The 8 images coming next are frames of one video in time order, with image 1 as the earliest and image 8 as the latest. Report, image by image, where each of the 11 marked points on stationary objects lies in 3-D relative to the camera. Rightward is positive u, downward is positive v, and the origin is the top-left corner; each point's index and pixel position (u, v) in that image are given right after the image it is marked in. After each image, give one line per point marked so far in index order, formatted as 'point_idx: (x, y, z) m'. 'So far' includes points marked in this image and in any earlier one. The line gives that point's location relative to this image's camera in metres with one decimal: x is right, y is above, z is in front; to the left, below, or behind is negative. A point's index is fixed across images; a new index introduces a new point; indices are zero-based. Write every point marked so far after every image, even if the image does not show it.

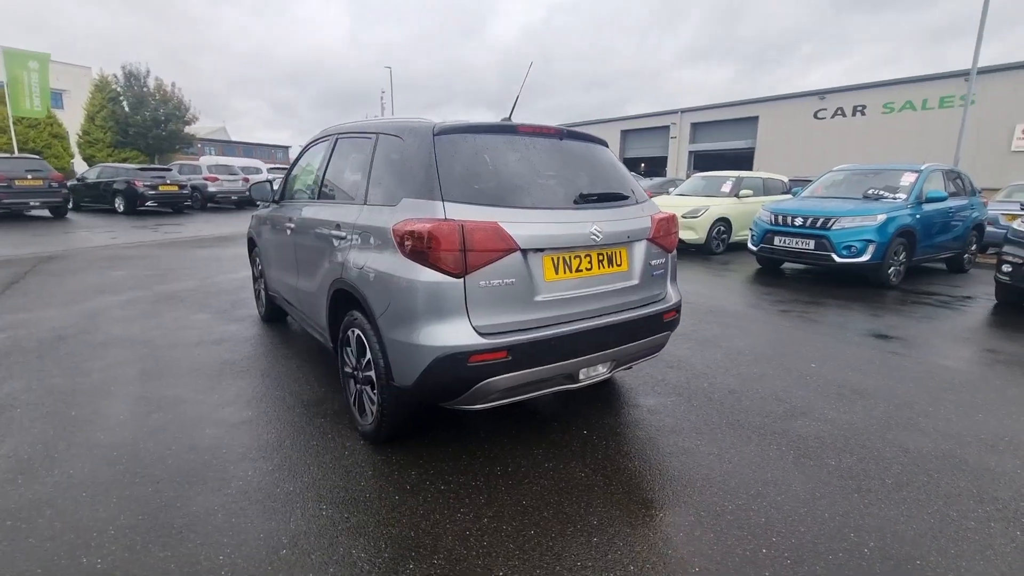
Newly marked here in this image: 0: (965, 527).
0: (+2.3, -1.2, +2.5) m
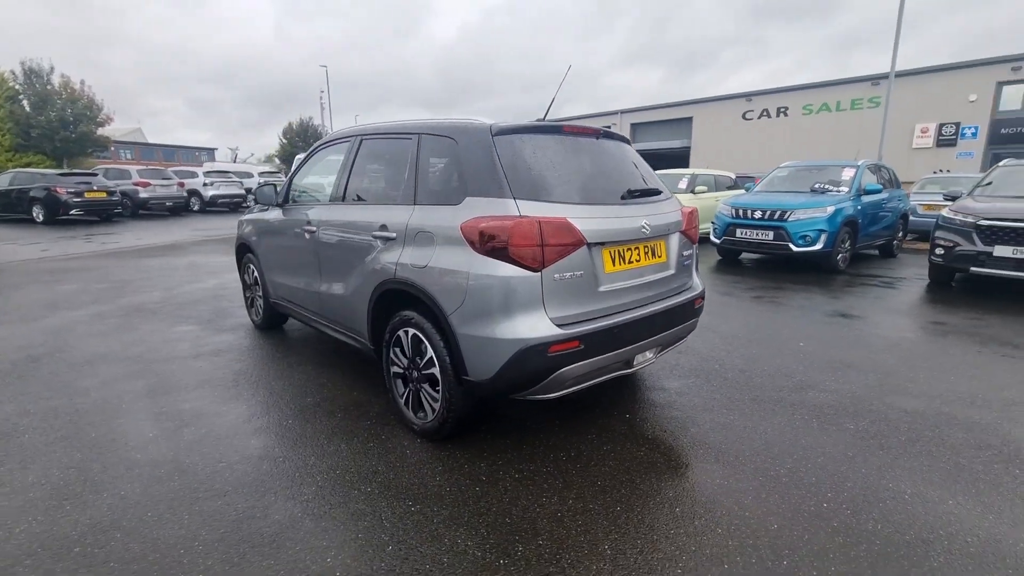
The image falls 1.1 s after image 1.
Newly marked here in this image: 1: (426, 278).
0: (+2.7, -1.0, +2.9) m
1: (-0.5, +0.1, +2.9) m
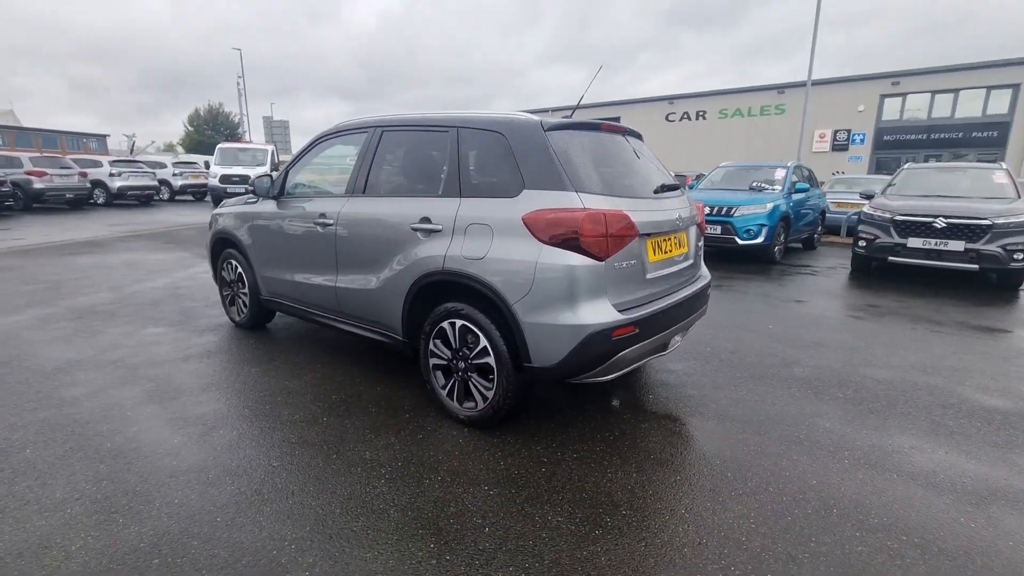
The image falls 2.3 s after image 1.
0: (+3.0, -0.9, +3.4) m
1: (-0.1, +0.1, +2.9) m
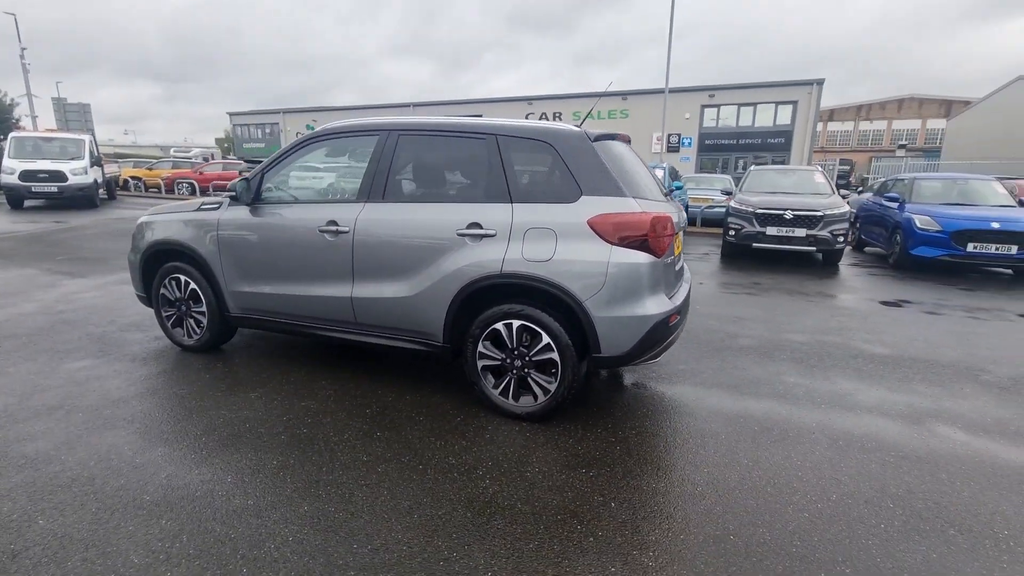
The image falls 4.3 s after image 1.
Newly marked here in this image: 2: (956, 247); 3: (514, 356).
0: (+3.2, -0.7, +4.5) m
1: (+0.2, +0.1, +3.1) m
2: (+8.0, +0.7, +8.9) m
3: (0.0, -0.5, +3.4) m
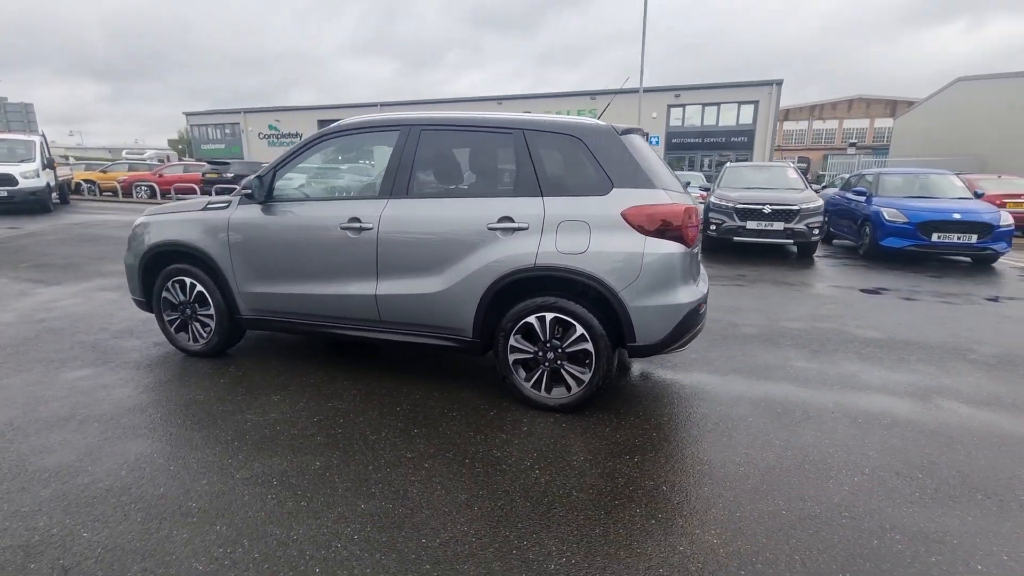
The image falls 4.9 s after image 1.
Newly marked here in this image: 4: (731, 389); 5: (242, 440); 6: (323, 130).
0: (+3.3, -0.6, +4.7) m
1: (+0.5, +0.2, +3.2) m
2: (+7.8, +1.0, +9.4) m
3: (+0.2, -0.4, +3.4) m
4: (+1.7, -0.8, +3.9) m
5: (-1.7, -0.9, +3.1) m
6: (-1.5, +1.2, +4.0) m
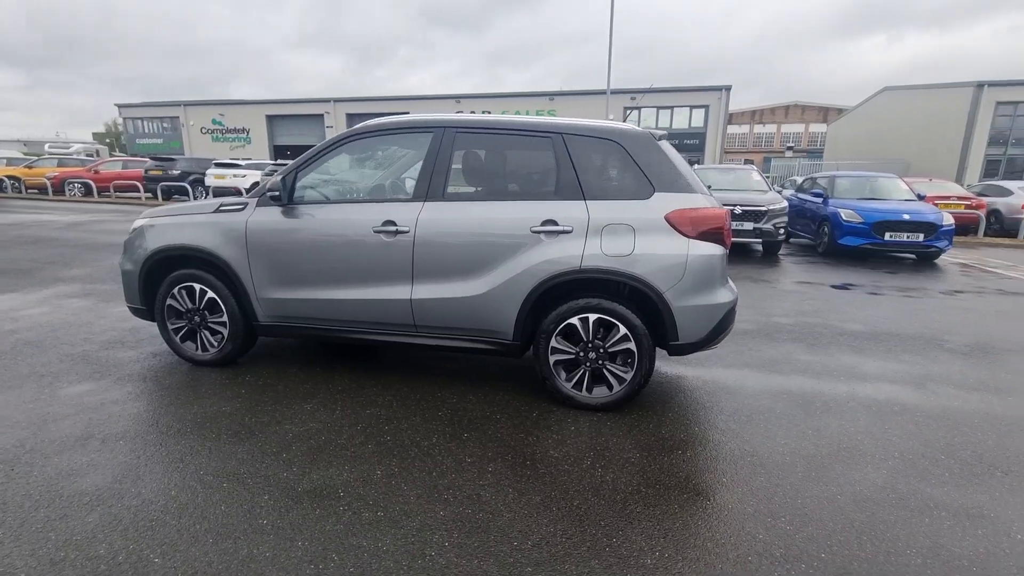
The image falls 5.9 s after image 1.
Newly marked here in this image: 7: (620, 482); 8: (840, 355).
0: (+3.5, -0.6, +5.1) m
1: (+0.8, +0.2, +3.3) m
2: (+7.5, +1.1, +10.2) m
3: (+0.5, -0.4, +3.5) m
4: (+2.0, -0.8, +4.1) m
5: (-1.3, -1.0, +3.0) m
6: (-1.3, +1.2, +3.8) m
7: (+0.6, -1.1, +2.7) m
8: (+3.1, -0.6, +4.7) m
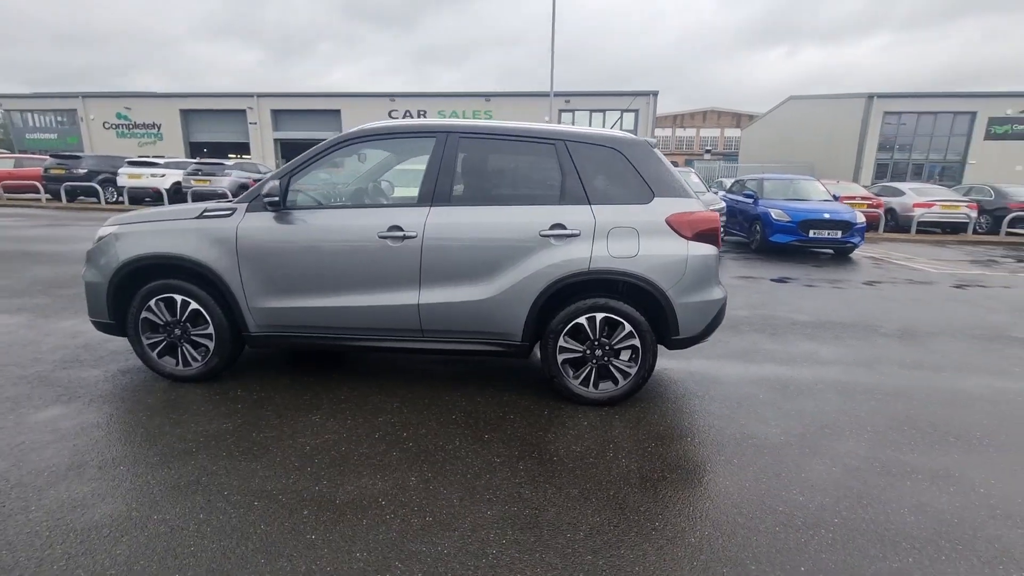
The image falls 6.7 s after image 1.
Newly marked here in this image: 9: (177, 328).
0: (+3.3, -0.5, +5.6) m
1: (+0.9, +0.2, +3.5) m
2: (+6.5, +1.2, +11.2) m
3: (+0.6, -0.4, +3.6) m
4: (+1.9, -0.8, +4.5) m
5: (-1.2, -1.0, +2.9) m
6: (-1.3, +1.2, +3.8) m
7: (+0.8, -1.1, +2.9) m
8: (+3.0, -0.6, +5.2) m
9: (-2.6, -0.3, +3.9) m
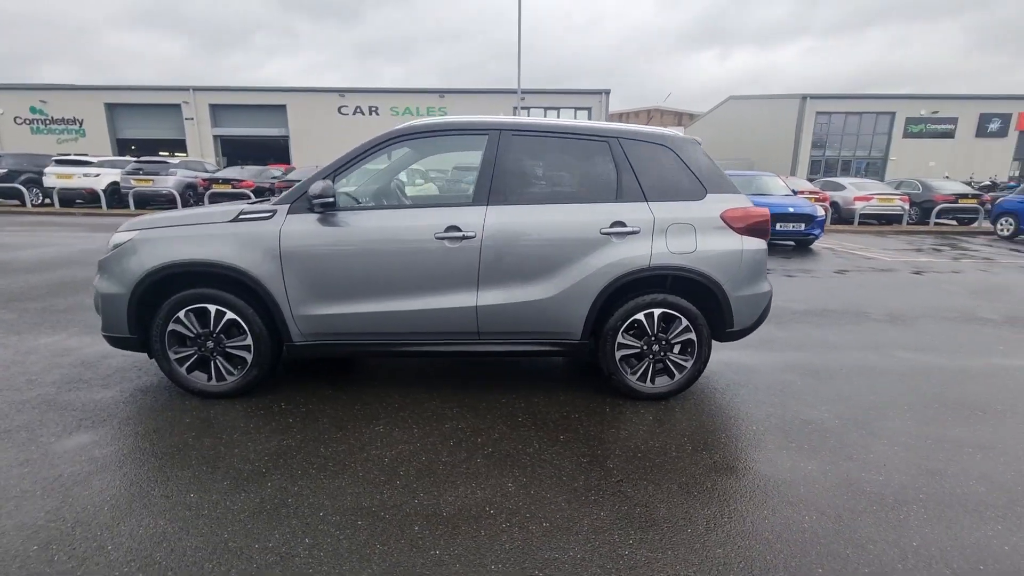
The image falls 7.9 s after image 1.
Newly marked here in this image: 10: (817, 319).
0: (+3.5, -0.4, +5.9) m
1: (+1.3, +0.2, +3.5) m
2: (+6.1, +1.5, +11.8) m
3: (+1.0, -0.4, +3.7) m
4: (+2.3, -0.7, +4.7) m
5: (-0.6, -1.1, +2.8) m
6: (-0.9, +1.1, +3.6) m
7: (+1.3, -1.0, +3.0) m
8: (+3.3, -0.5, +5.5) m
9: (-2.2, -0.4, +3.6) m
10: (+3.7, -0.4, +6.0) m
